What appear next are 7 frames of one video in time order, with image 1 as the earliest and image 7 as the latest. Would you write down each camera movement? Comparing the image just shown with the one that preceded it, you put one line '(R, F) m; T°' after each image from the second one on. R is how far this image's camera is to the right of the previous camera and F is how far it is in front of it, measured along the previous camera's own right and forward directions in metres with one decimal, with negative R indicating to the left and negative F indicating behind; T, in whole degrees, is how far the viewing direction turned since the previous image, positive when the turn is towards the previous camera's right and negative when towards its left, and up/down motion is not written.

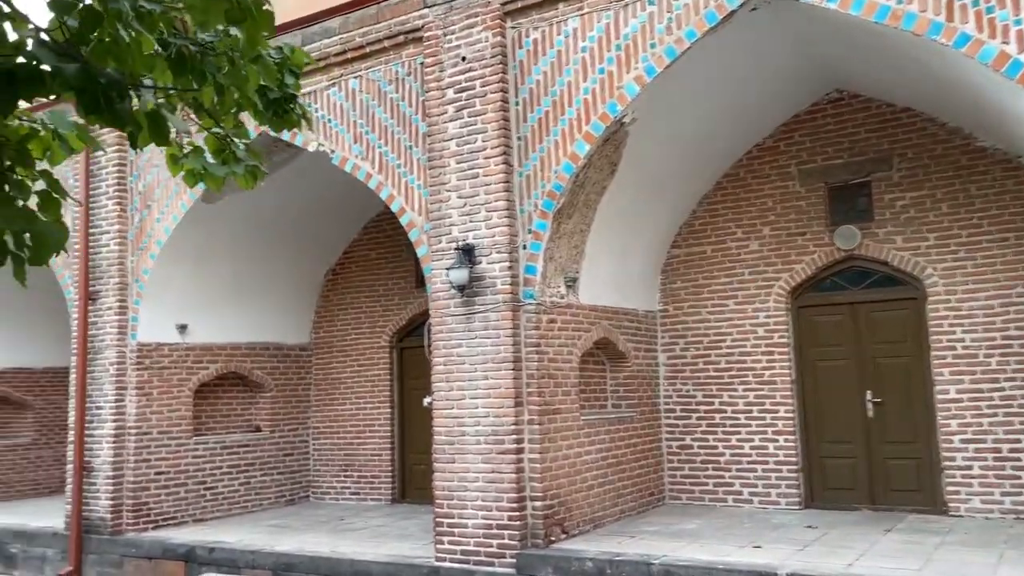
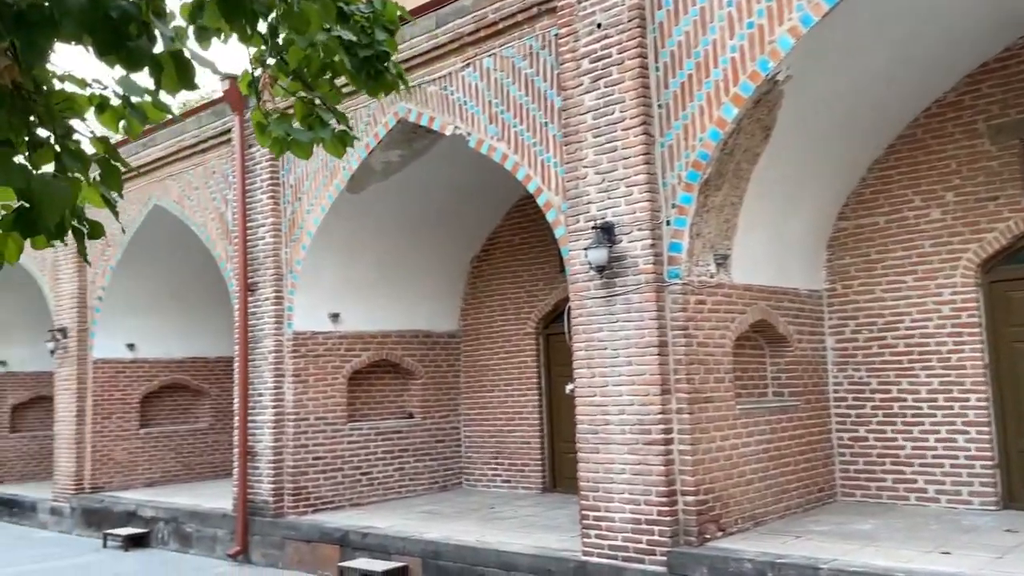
(+0.1, +0.3) m; -11°
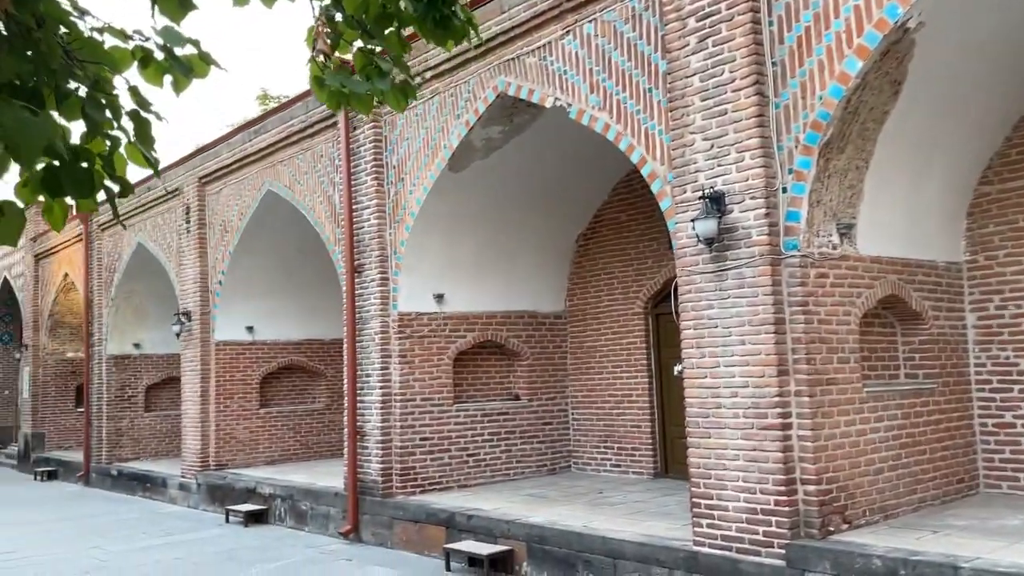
(+0.1, +0.3) m; -8°
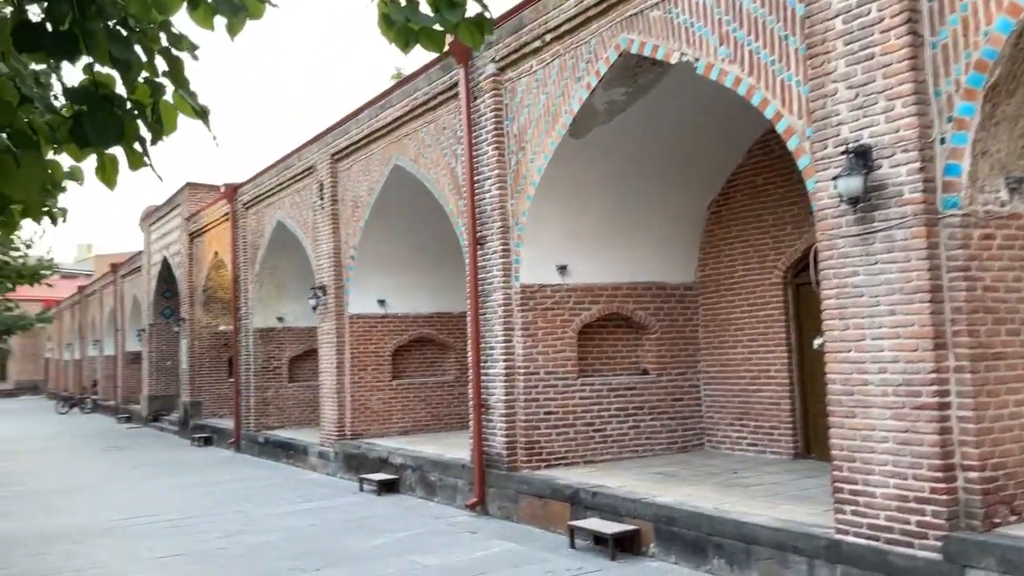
(+0.1, +0.3) m; -9°
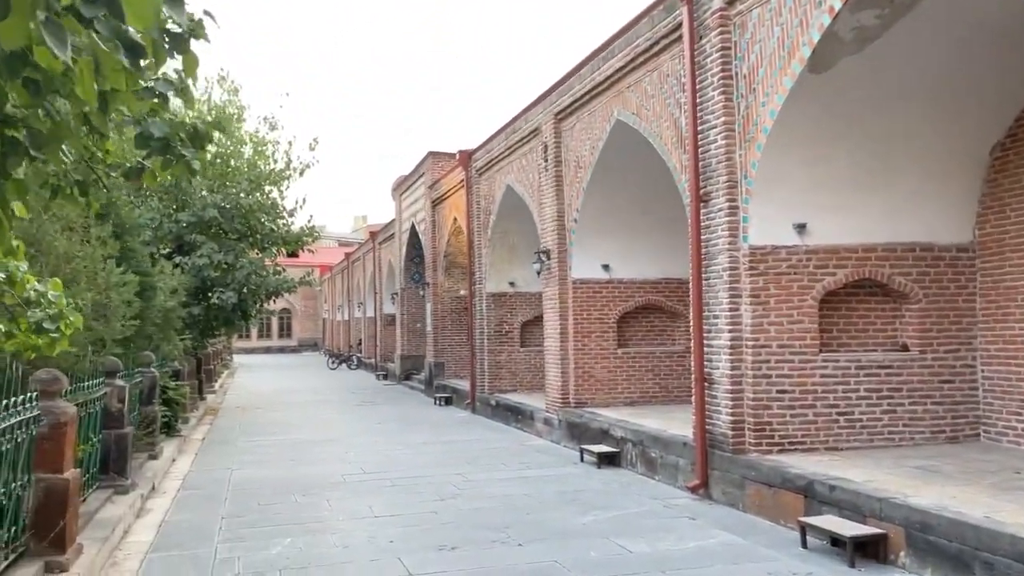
(+0.2, +0.6) m; -17°
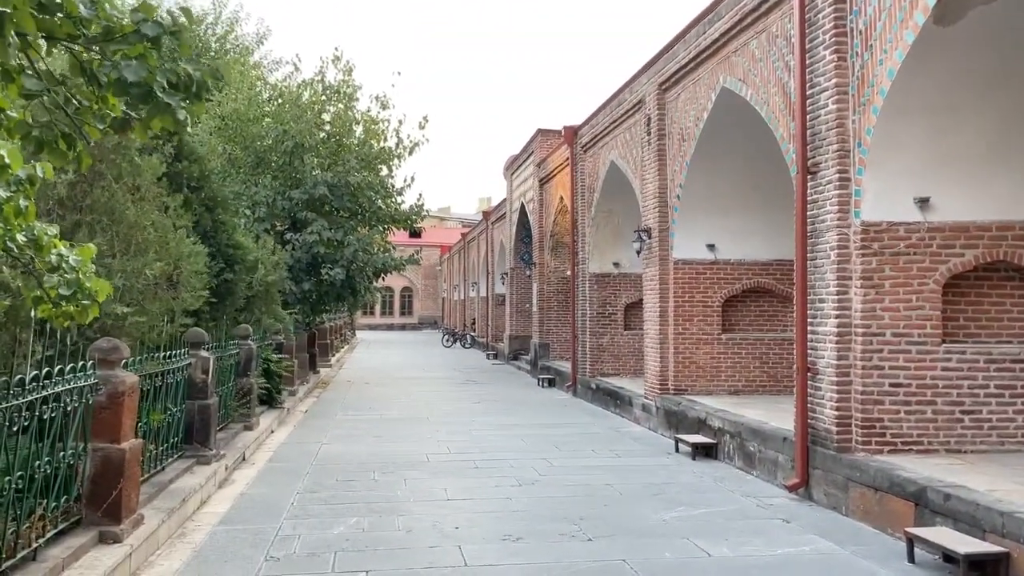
(+0.3, +0.4) m; -8°
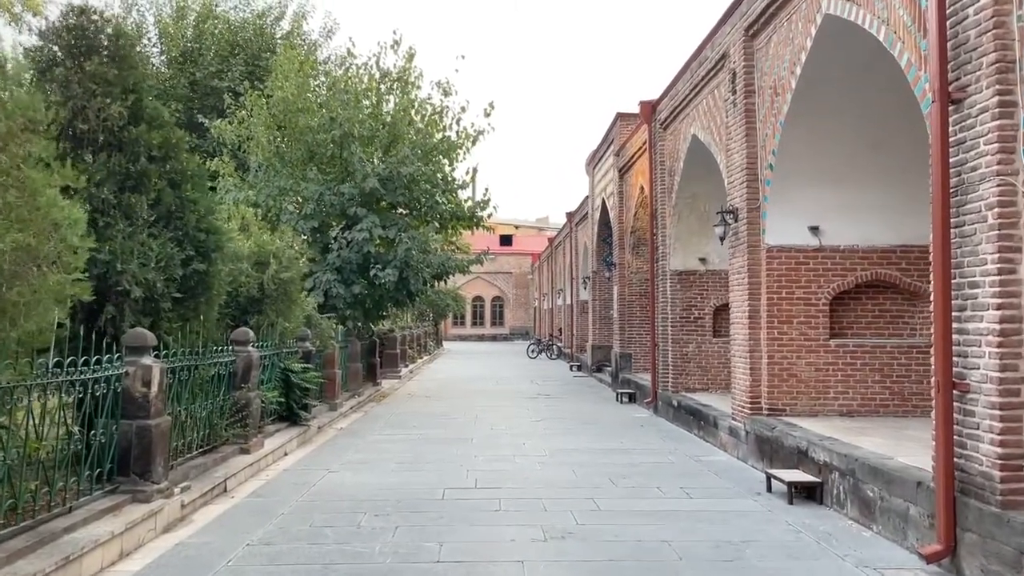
(+0.6, +1.9) m; -7°
